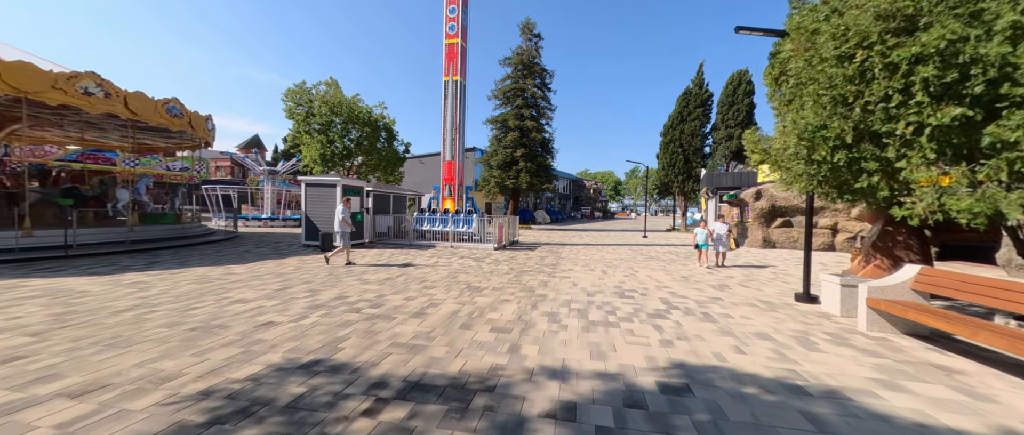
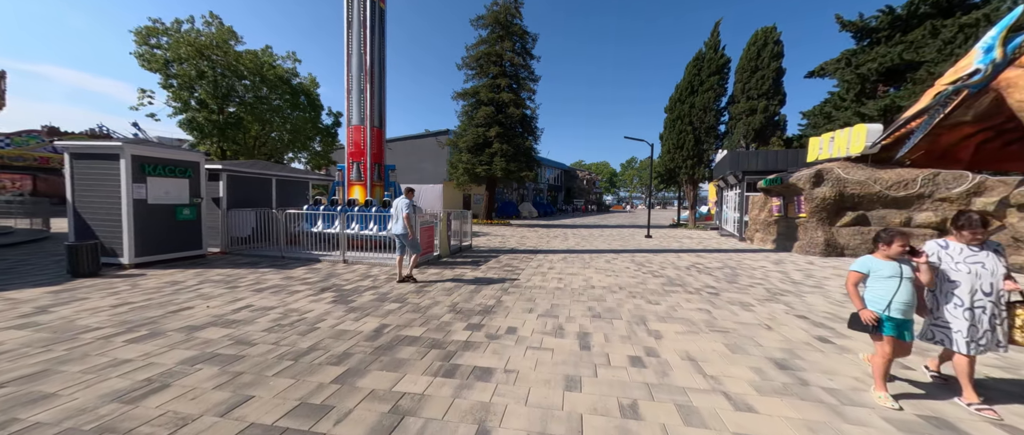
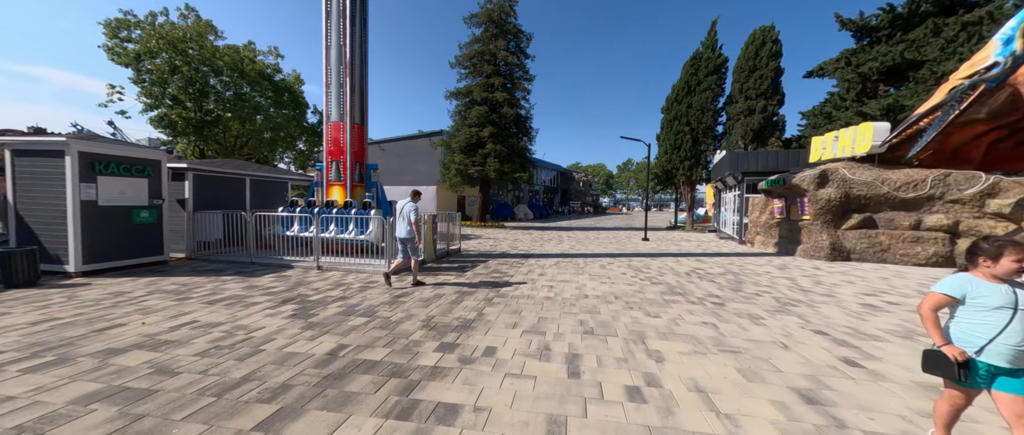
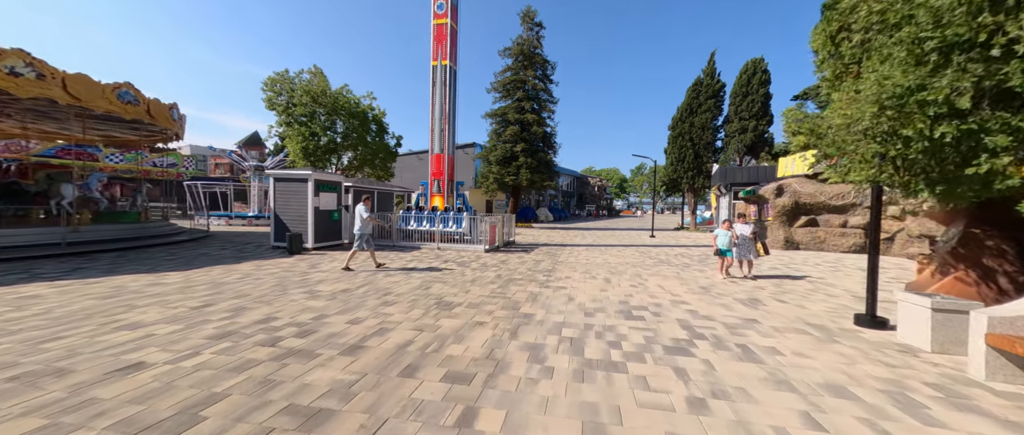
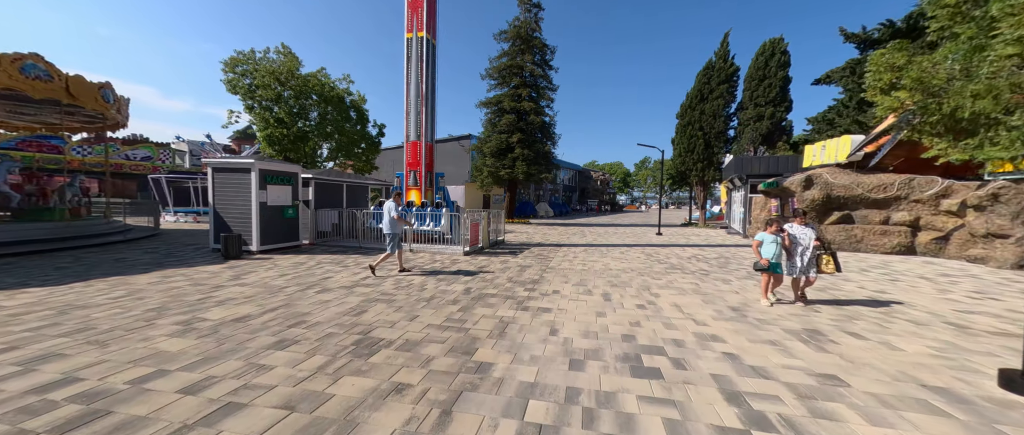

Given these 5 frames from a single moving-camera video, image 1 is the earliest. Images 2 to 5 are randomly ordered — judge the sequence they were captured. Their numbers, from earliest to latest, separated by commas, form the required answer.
4, 5, 2, 3
